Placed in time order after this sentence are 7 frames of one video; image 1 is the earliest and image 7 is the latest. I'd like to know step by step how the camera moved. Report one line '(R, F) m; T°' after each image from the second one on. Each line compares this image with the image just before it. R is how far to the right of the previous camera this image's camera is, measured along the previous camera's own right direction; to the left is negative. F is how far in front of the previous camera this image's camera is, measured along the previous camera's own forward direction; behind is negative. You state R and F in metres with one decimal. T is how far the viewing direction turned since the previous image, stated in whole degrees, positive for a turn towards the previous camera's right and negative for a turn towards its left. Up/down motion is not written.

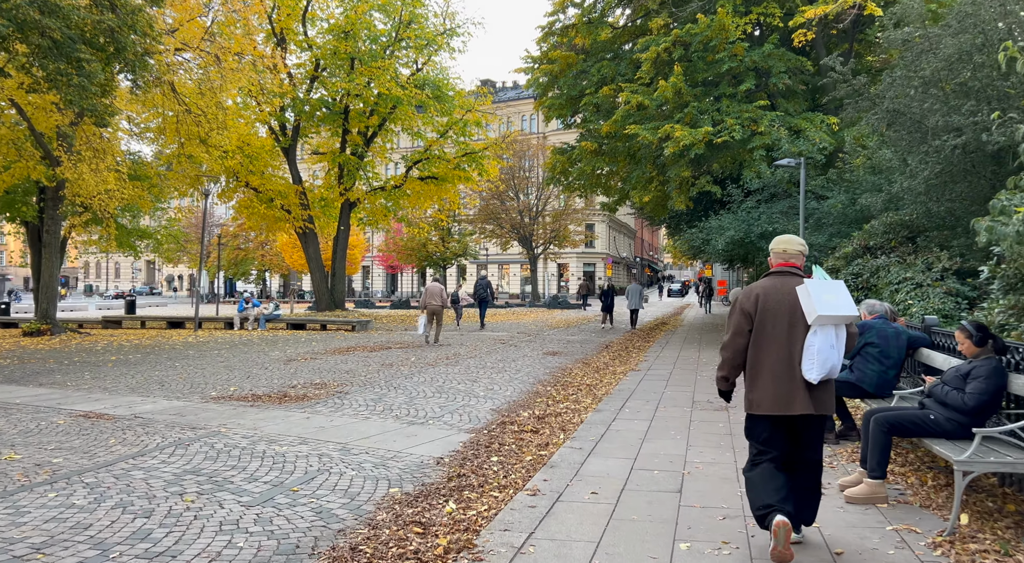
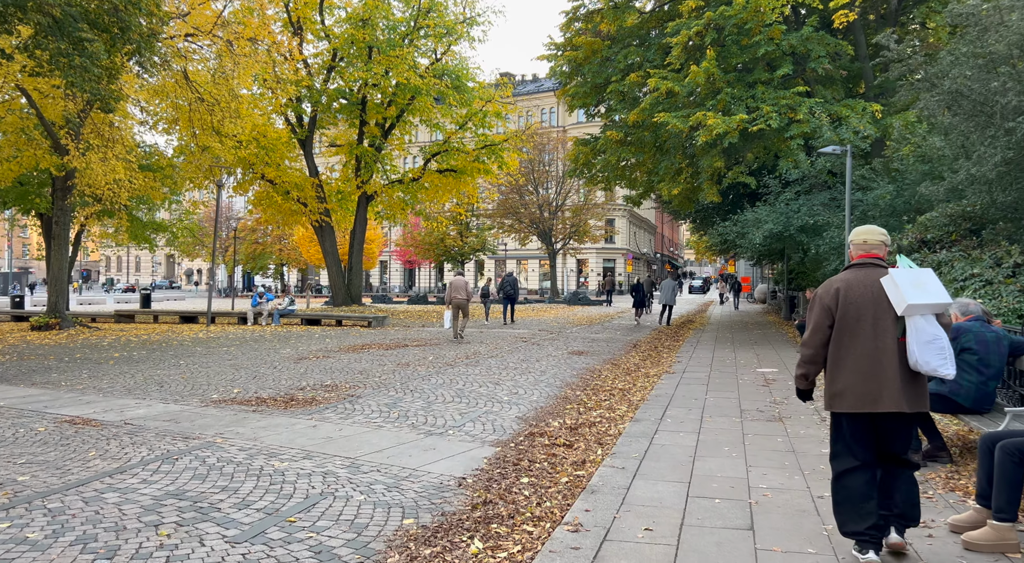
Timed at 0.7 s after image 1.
(-0.1, +0.7) m; -2°
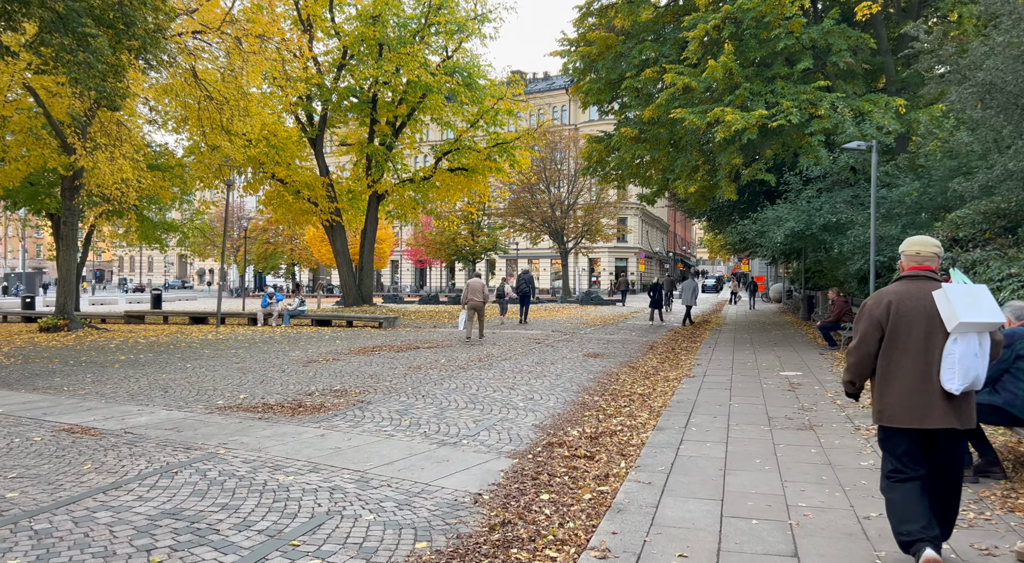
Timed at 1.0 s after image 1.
(-0.1, +0.3) m; -1°
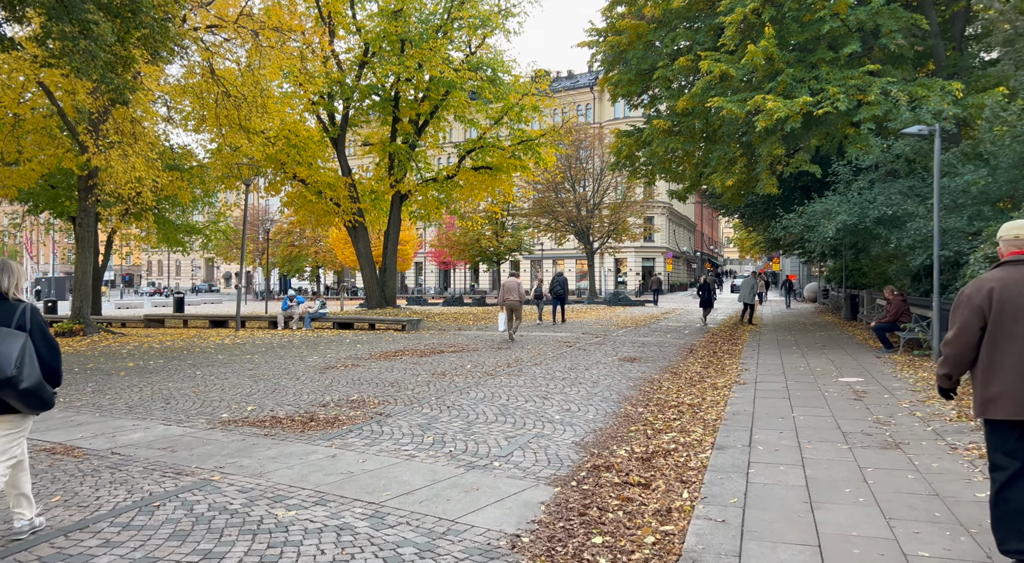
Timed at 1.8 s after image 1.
(-0.1, +0.8) m; -2°
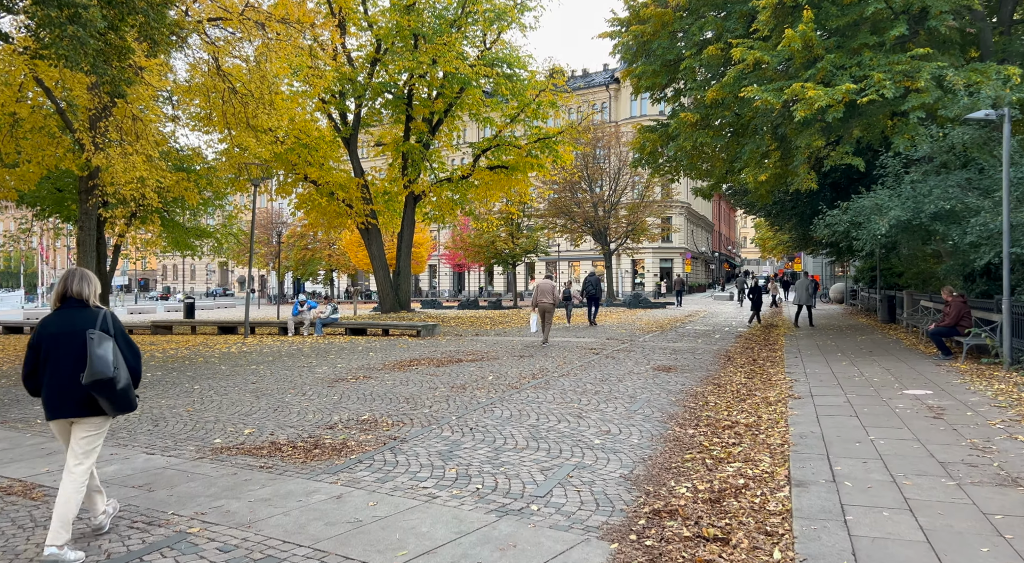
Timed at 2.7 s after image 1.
(-0.2, +0.9) m; -1°
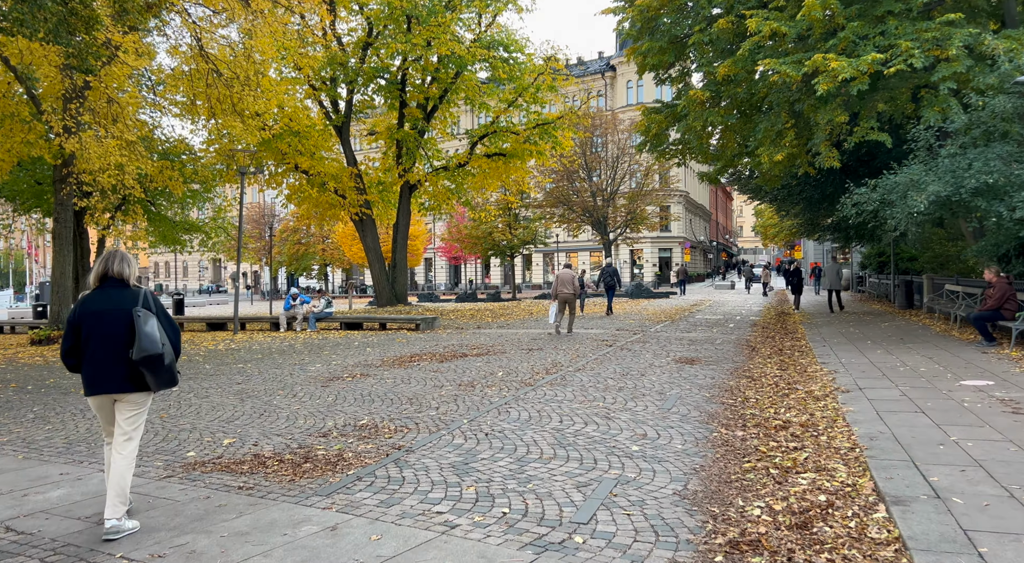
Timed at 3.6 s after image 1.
(-0.2, +0.9) m; 0°
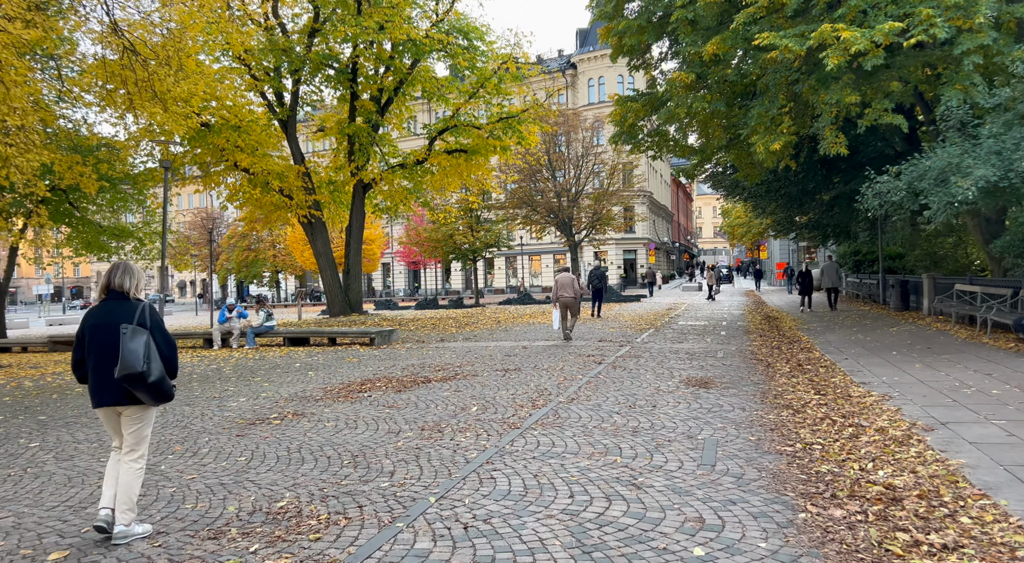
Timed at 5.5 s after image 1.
(-0.2, +1.9) m; +3°
